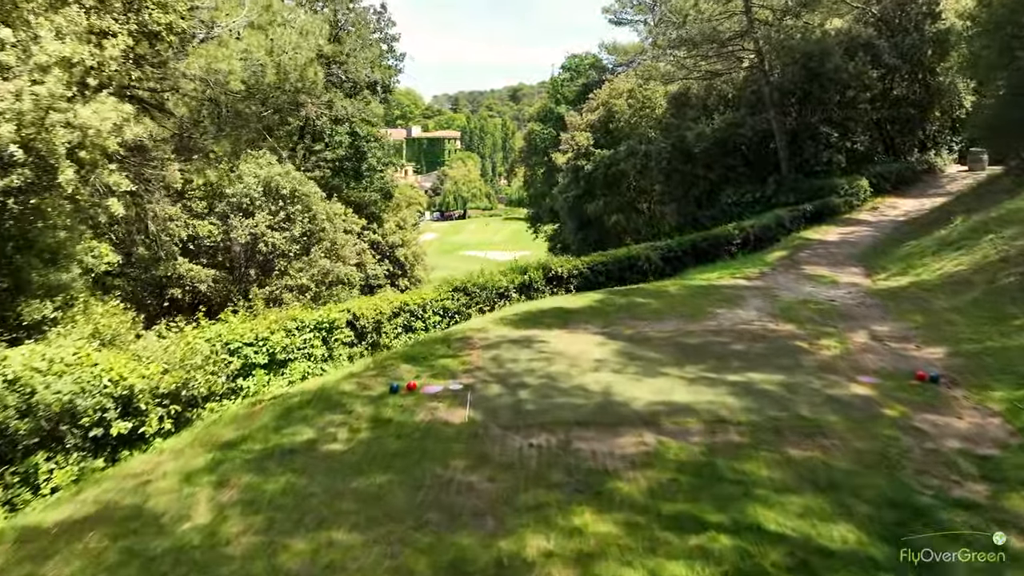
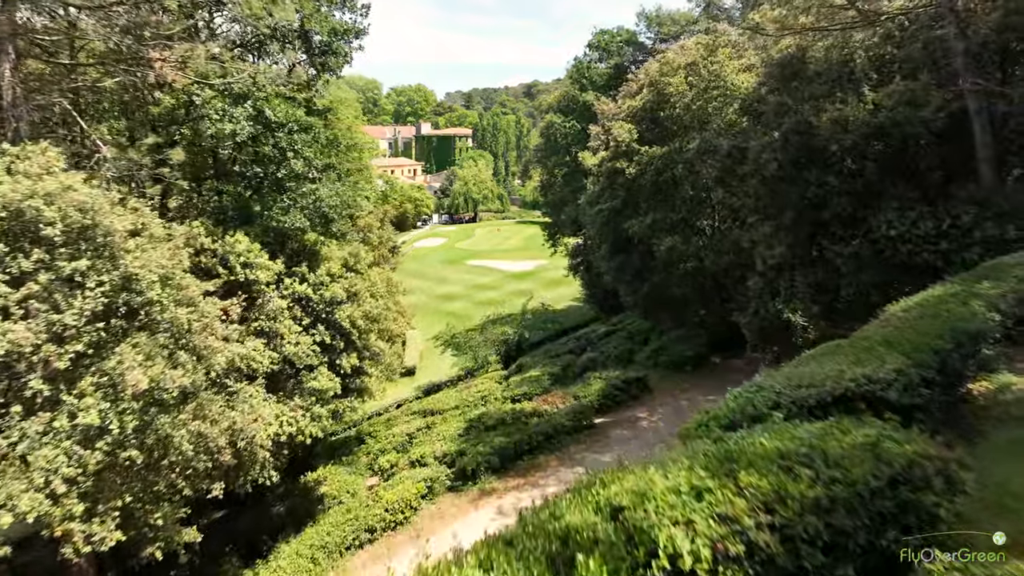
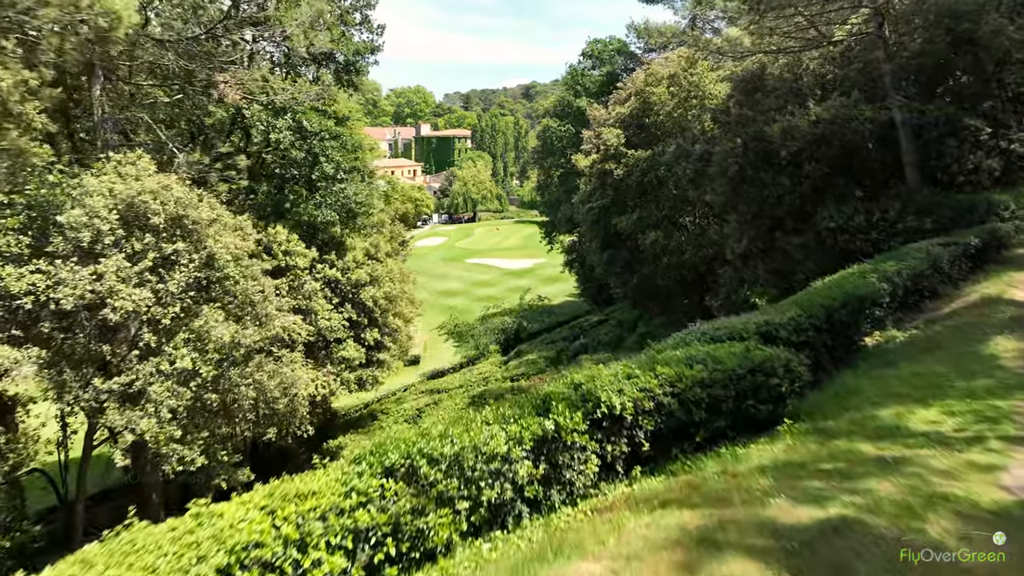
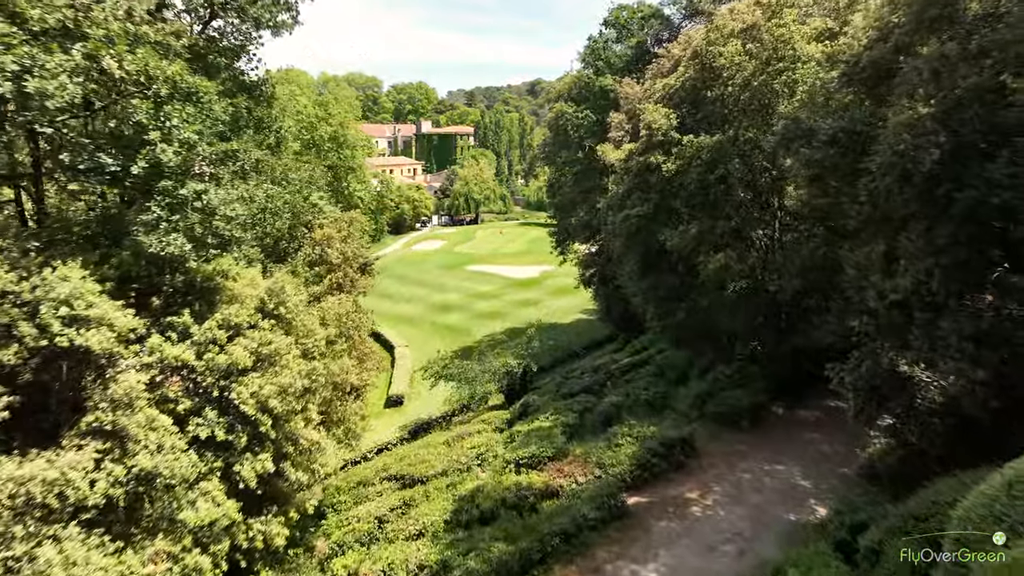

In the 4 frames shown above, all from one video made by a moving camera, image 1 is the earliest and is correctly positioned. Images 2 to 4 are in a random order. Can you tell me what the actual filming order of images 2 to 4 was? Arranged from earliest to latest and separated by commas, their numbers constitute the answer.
3, 2, 4
